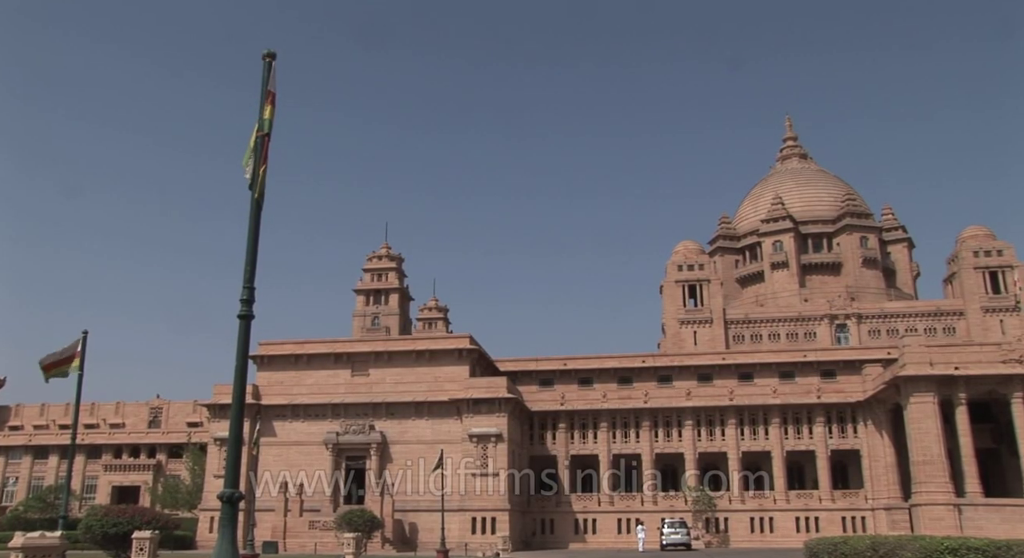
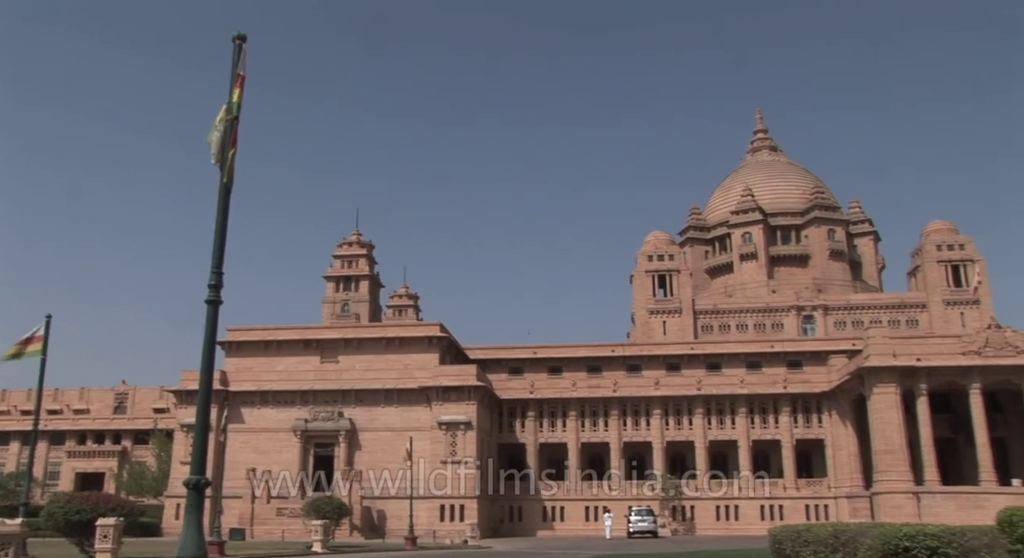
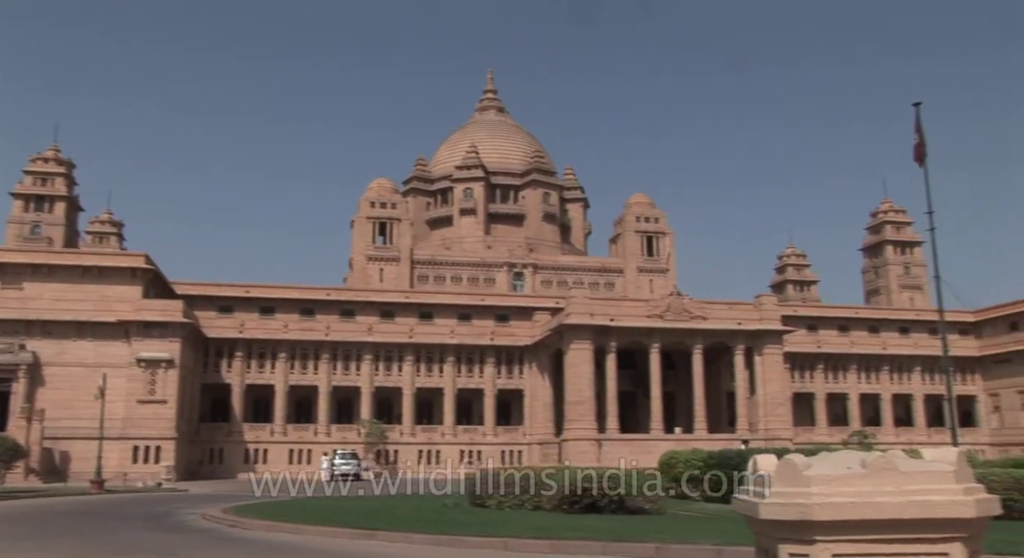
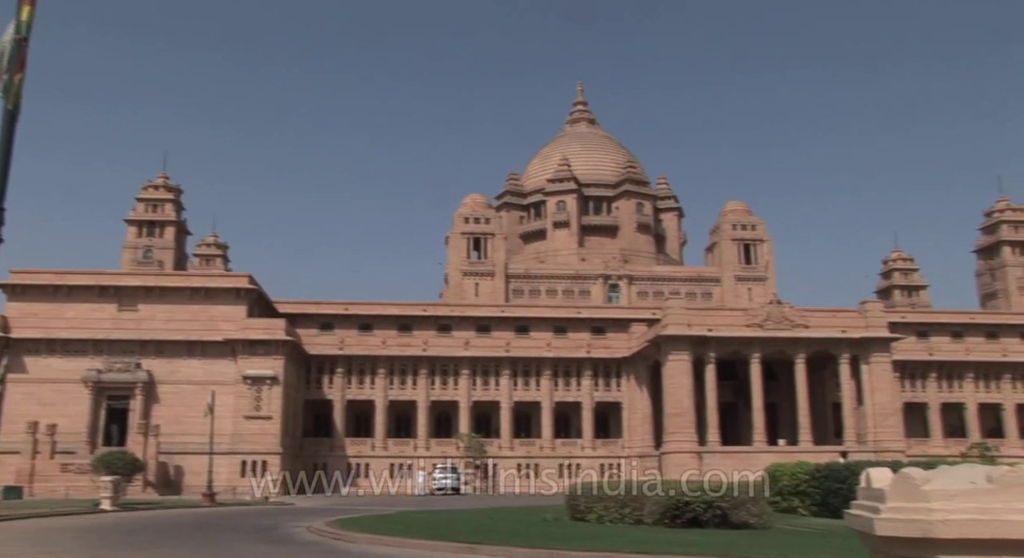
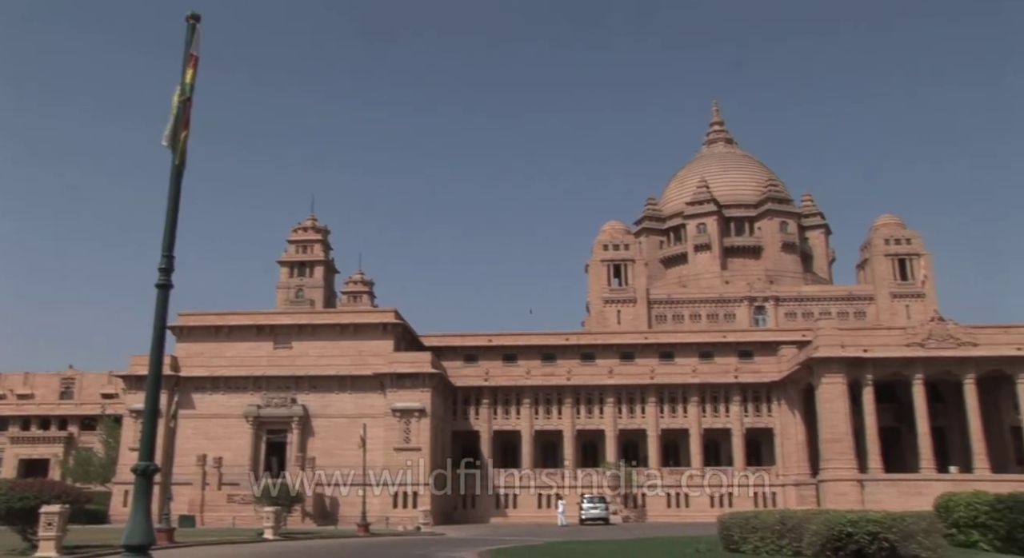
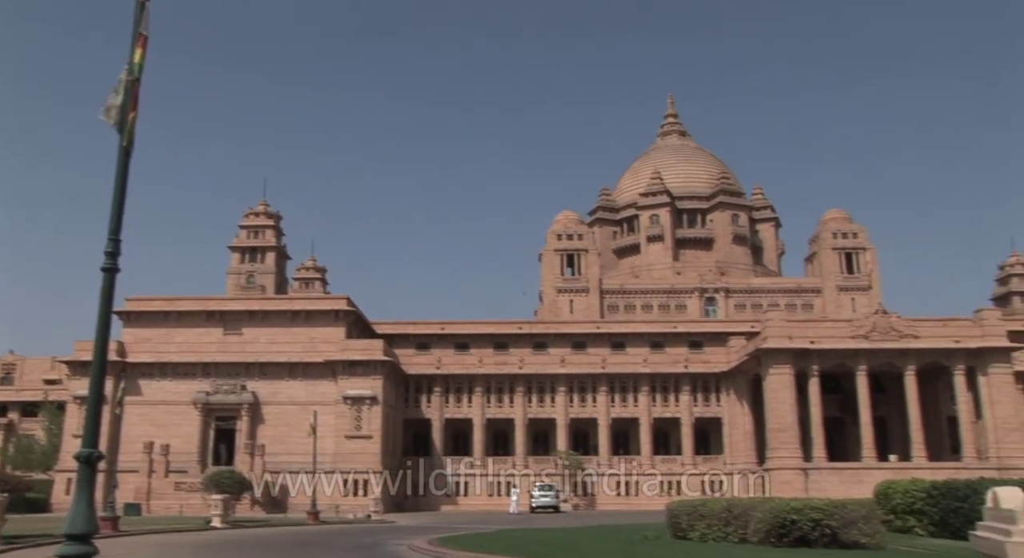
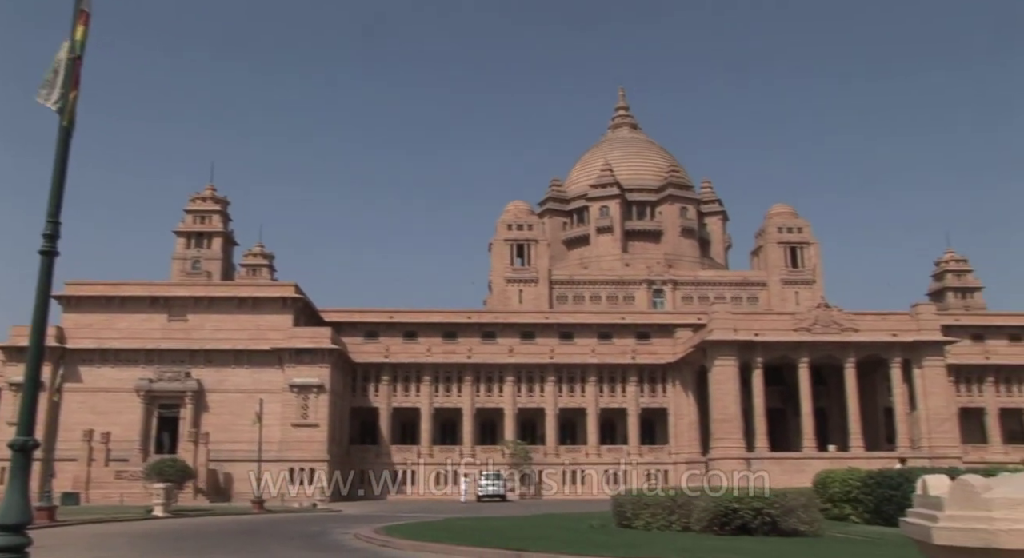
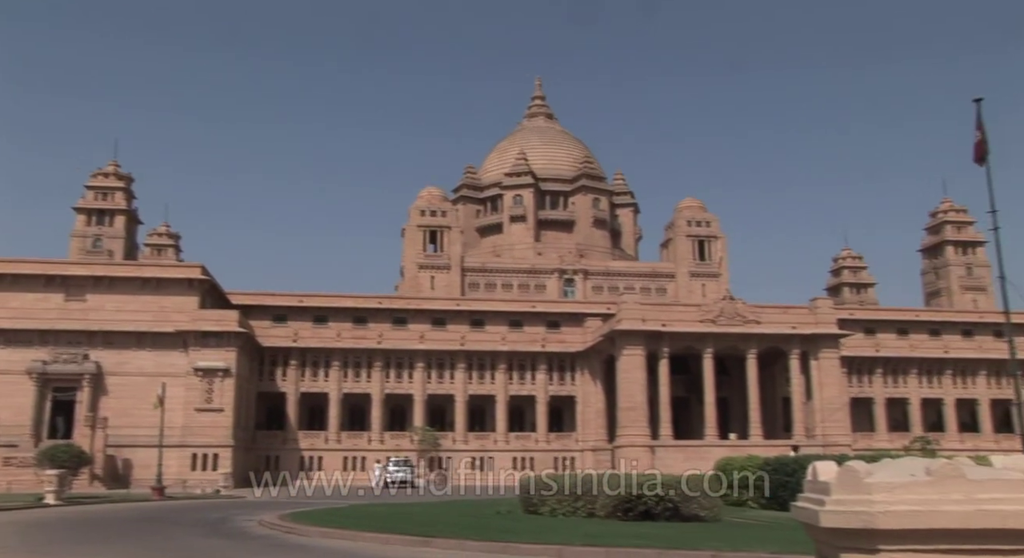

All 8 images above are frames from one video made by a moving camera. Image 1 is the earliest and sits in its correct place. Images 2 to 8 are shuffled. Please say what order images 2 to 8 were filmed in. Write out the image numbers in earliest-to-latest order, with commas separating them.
2, 5, 6, 7, 4, 8, 3
